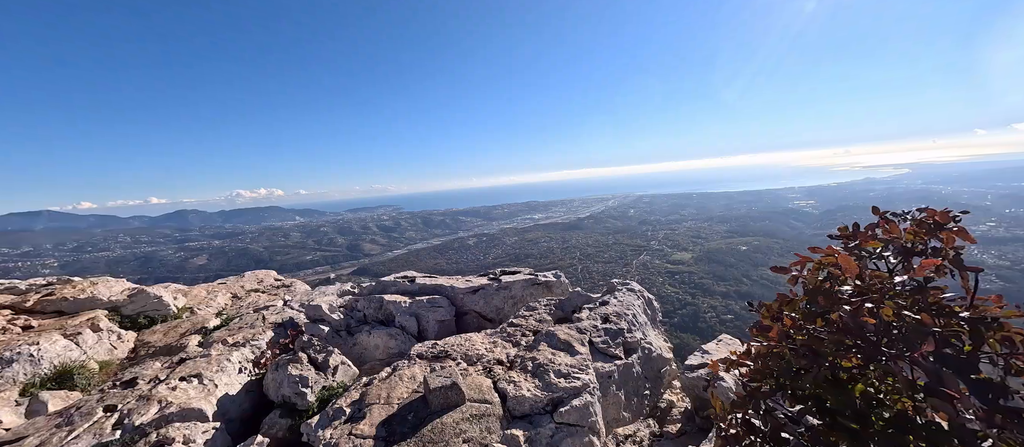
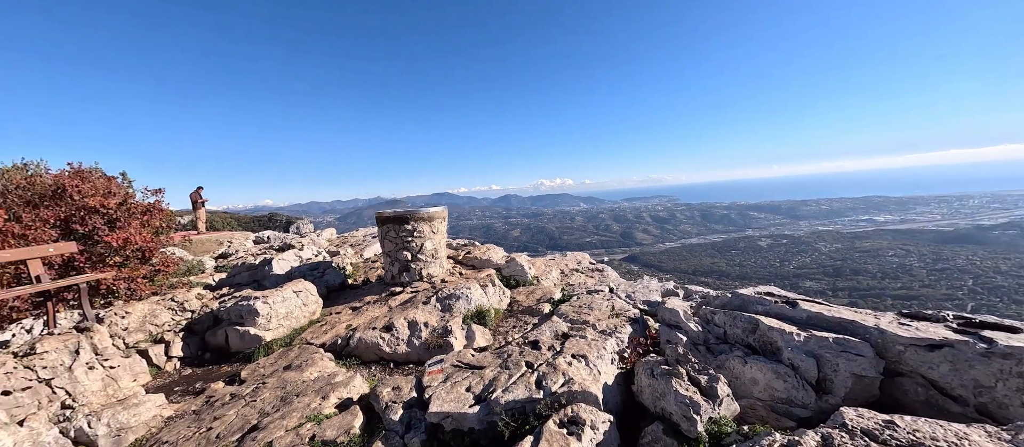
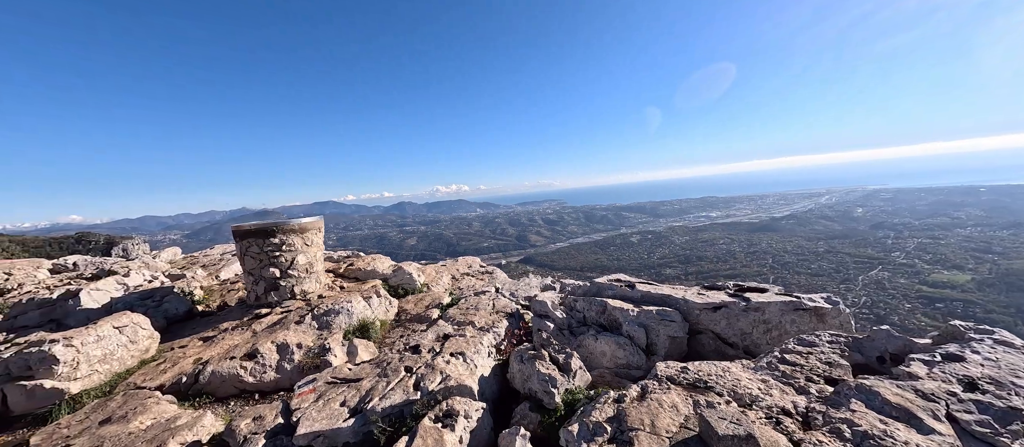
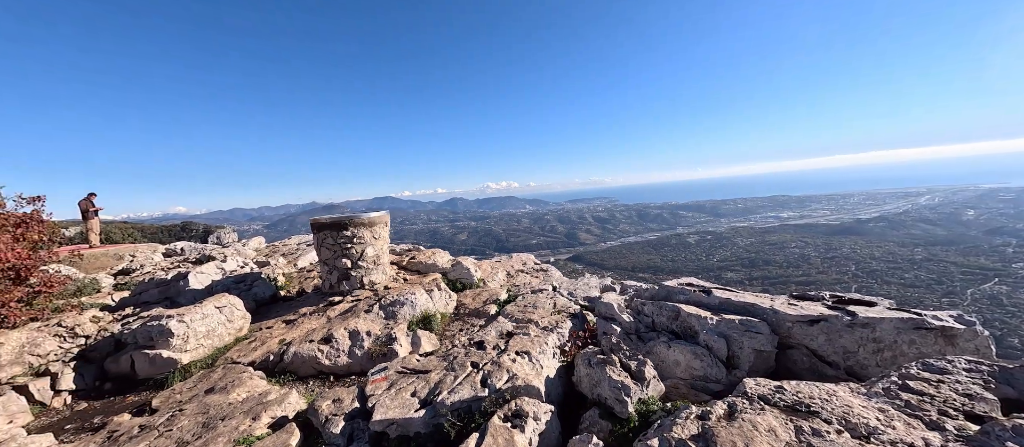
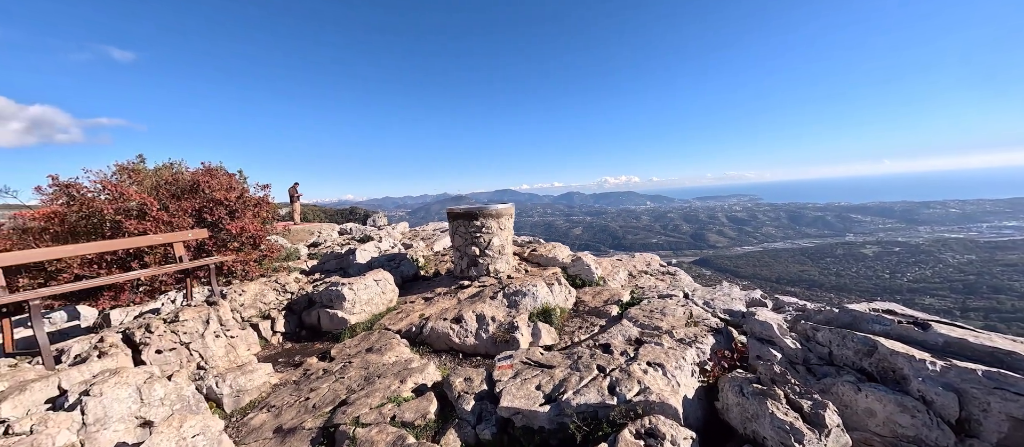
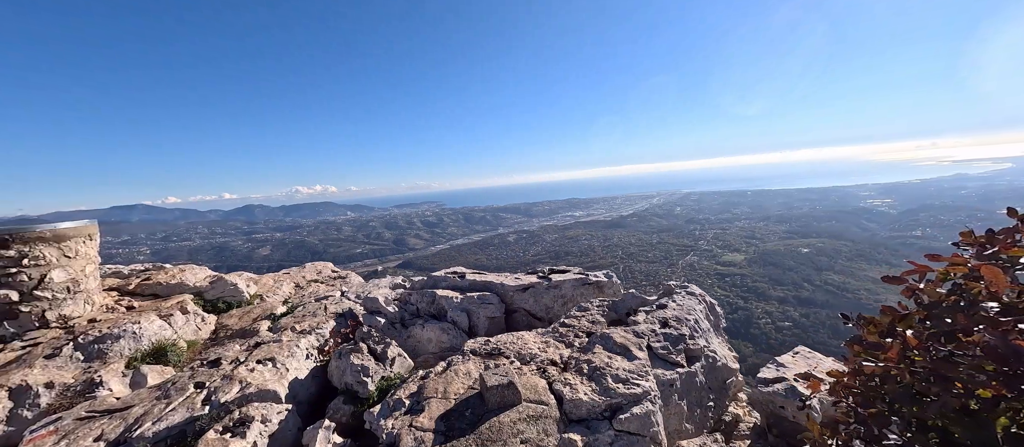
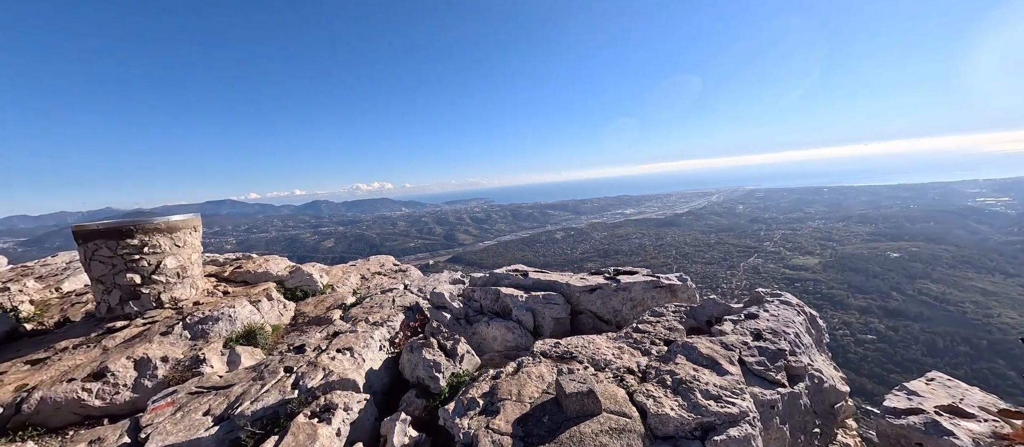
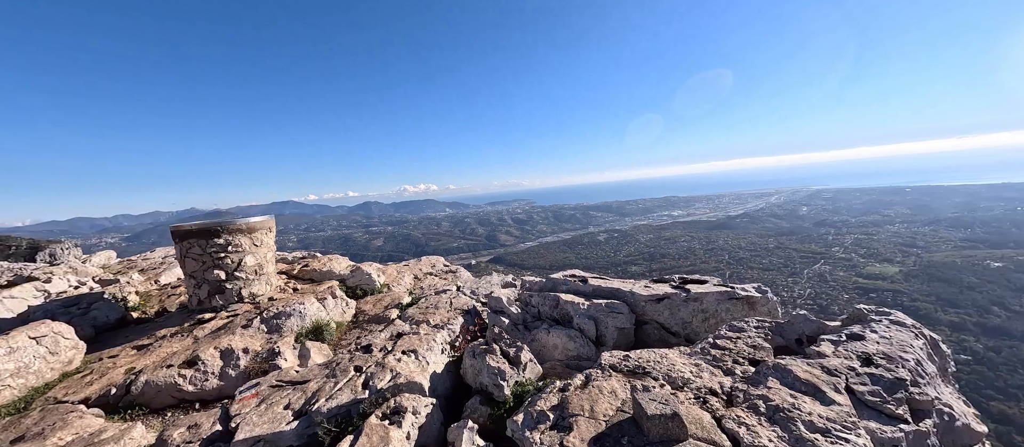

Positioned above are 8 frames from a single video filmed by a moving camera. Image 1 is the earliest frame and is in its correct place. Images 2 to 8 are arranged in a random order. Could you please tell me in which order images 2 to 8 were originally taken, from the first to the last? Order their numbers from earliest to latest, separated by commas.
6, 7, 8, 3, 4, 2, 5
